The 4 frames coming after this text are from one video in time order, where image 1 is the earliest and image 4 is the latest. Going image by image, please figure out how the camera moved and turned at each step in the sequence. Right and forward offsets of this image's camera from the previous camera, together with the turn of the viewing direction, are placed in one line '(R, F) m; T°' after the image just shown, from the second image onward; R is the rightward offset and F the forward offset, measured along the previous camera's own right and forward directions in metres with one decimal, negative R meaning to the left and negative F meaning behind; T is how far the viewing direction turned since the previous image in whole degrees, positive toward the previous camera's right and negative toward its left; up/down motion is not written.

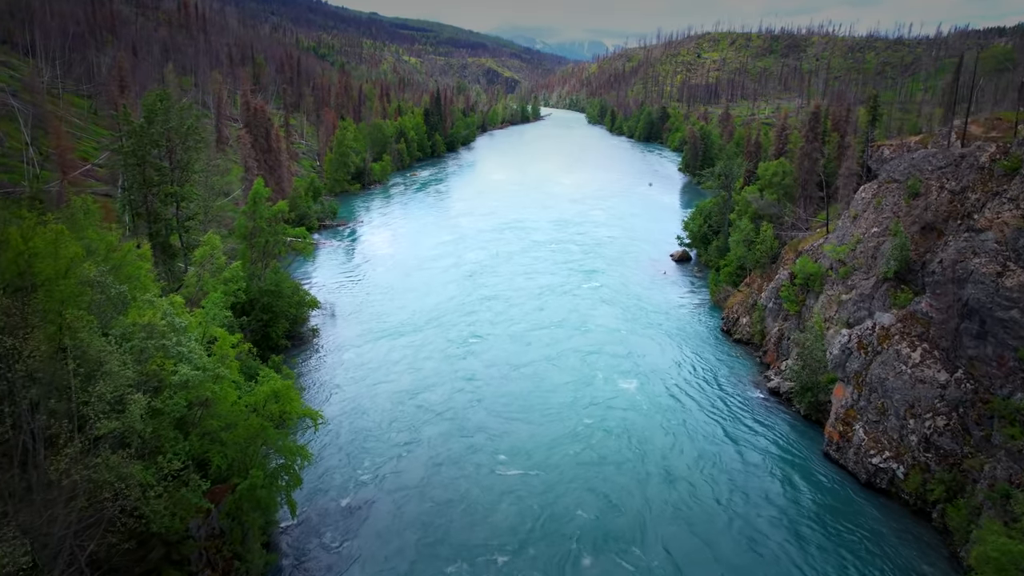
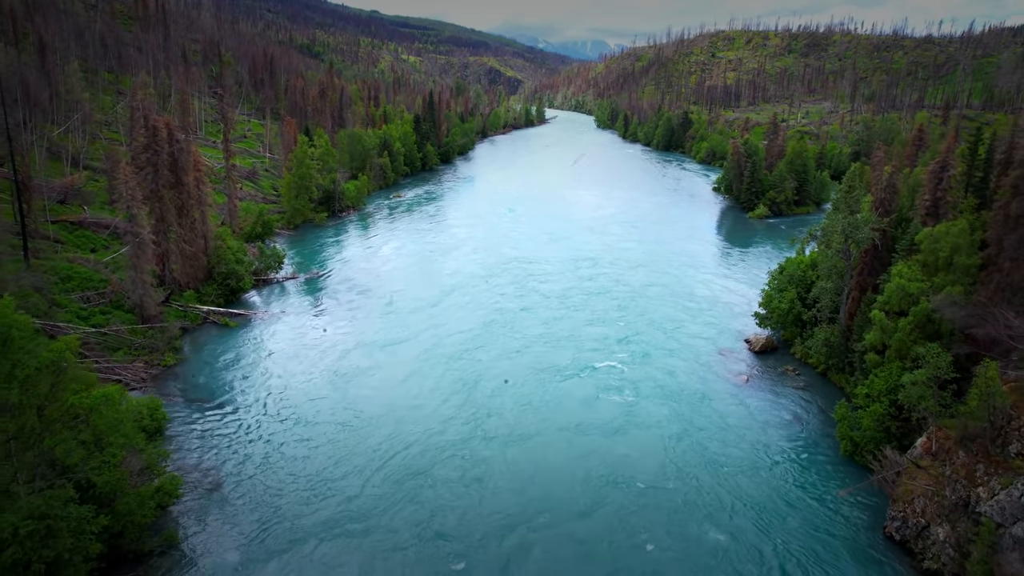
(-0.2, +15.6) m; 0°
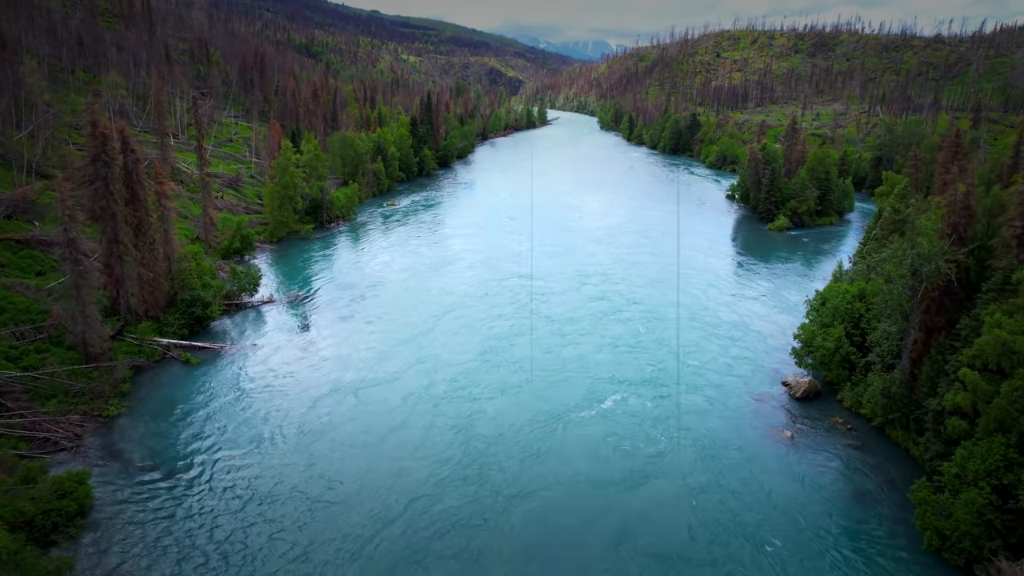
(-0.1, +4.9) m; 0°
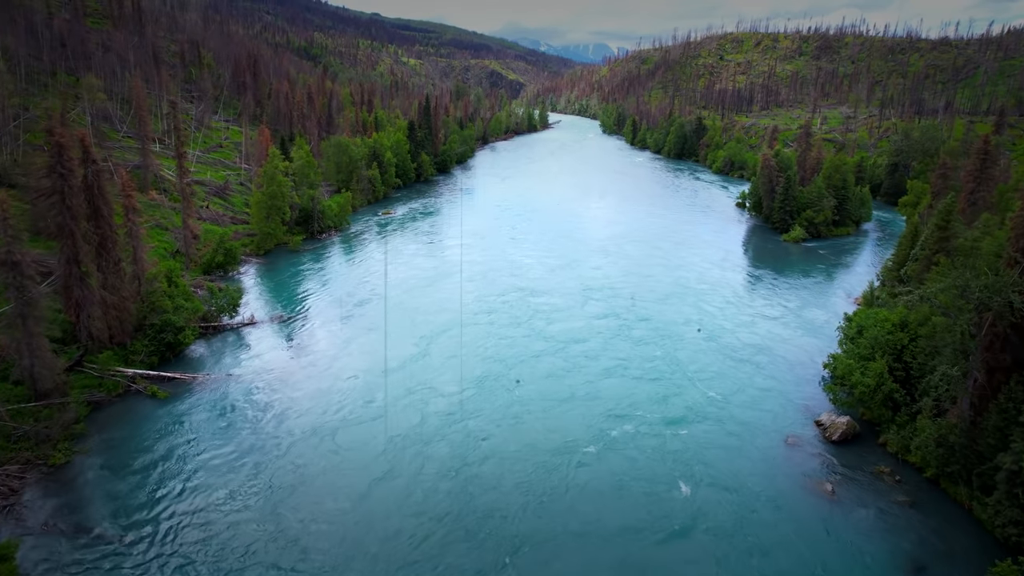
(0.0, +3.4) m; 0°
